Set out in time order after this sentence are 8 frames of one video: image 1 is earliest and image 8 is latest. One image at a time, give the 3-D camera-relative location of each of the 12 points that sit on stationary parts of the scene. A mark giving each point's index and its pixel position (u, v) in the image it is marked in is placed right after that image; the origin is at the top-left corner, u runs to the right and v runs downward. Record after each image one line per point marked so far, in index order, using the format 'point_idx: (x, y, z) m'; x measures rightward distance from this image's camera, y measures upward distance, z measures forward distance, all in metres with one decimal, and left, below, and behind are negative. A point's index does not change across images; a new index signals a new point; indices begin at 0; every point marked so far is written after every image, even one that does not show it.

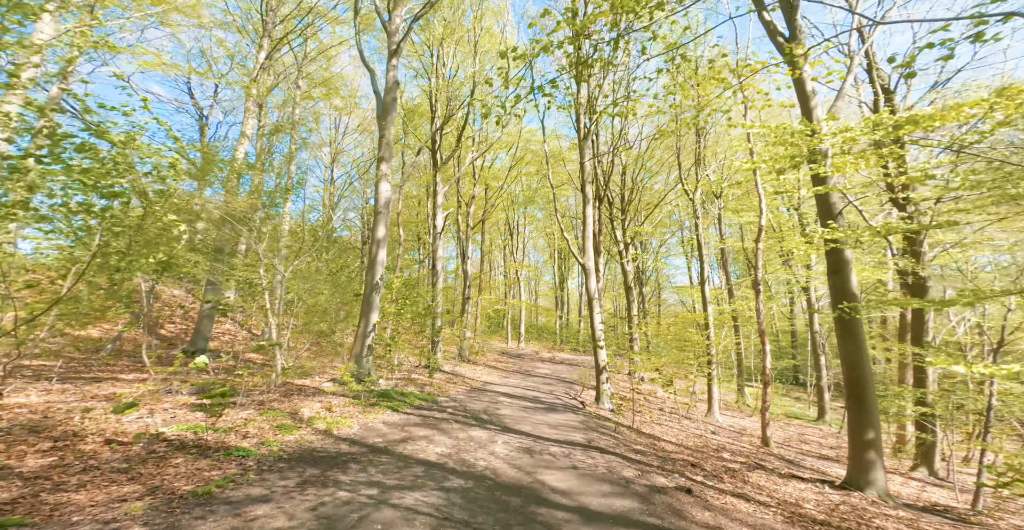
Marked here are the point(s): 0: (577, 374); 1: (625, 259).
0: (+2.7, -4.6, +18.0) m
1: (+5.0, +0.3, +19.3) m
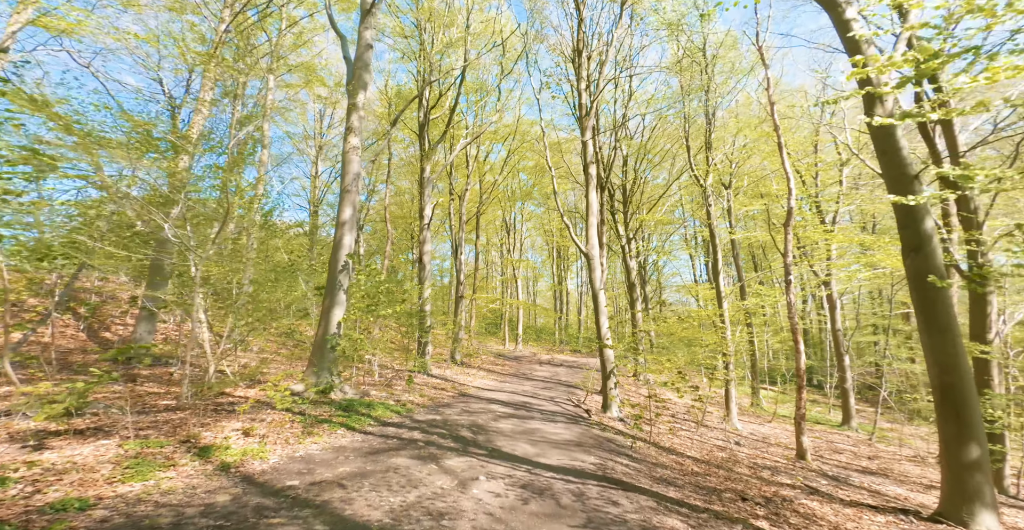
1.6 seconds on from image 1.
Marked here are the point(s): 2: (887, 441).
0: (+2.6, -4.4, +16.8) m
1: (+4.9, +0.5, +18.1) m
2: (+9.7, -4.6, +11.2) m
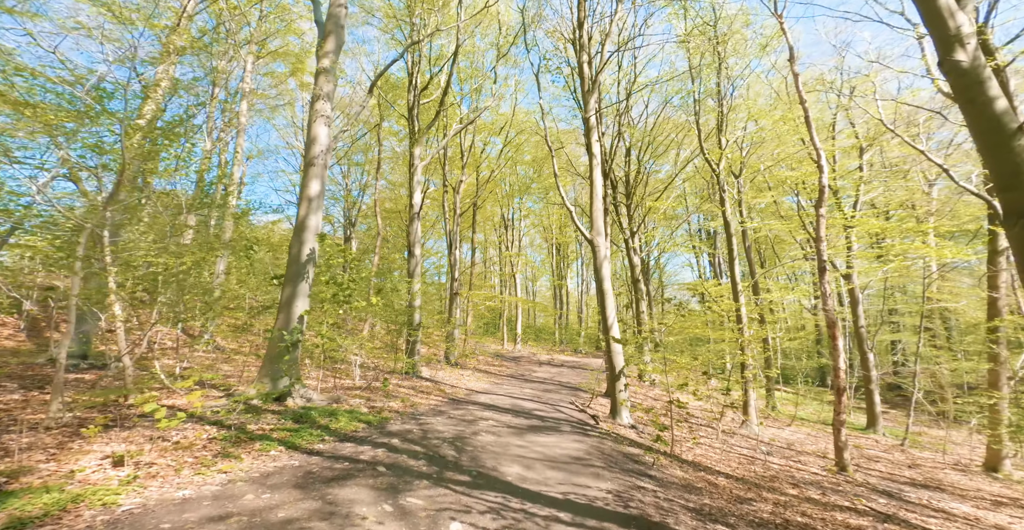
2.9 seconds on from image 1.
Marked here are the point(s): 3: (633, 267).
0: (+2.6, -4.2, +15.8) m
1: (+4.8, +0.7, +17.2) m
2: (+9.7, -4.3, +10.2) m
3: (+4.8, -0.1, +17.2) m
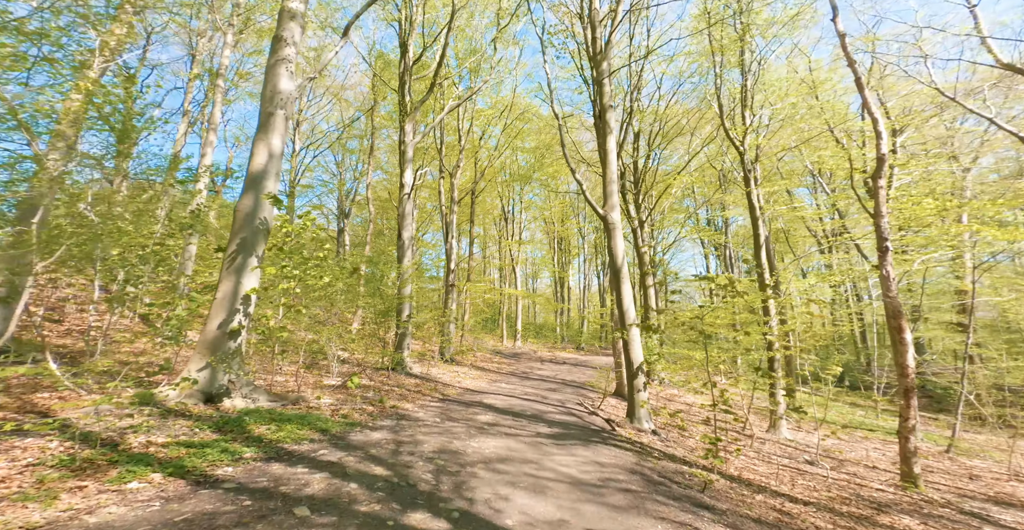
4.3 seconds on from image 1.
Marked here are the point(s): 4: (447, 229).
0: (+2.6, -3.9, +14.8) m
1: (+4.8, +1.0, +16.1) m
2: (+9.7, -4.0, +9.2) m
3: (+4.8, +0.2, +16.1) m
4: (-2.6, +1.5, +17.3) m
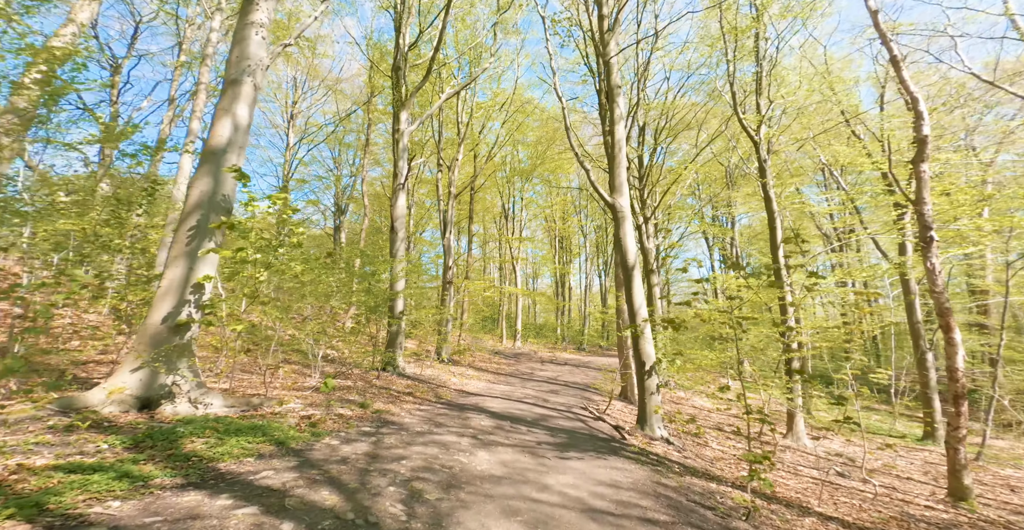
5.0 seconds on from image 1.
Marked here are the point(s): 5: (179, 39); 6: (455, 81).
0: (+2.5, -3.8, +14.2) m
1: (+4.8, +1.1, +15.5) m
2: (+9.7, -3.9, +8.5) m
3: (+4.8, +0.3, +15.5) m
4: (-2.6, +1.6, +16.7) m
5: (-11.2, +7.6, +14.5) m
6: (-2.0, +6.4, +15.0) m
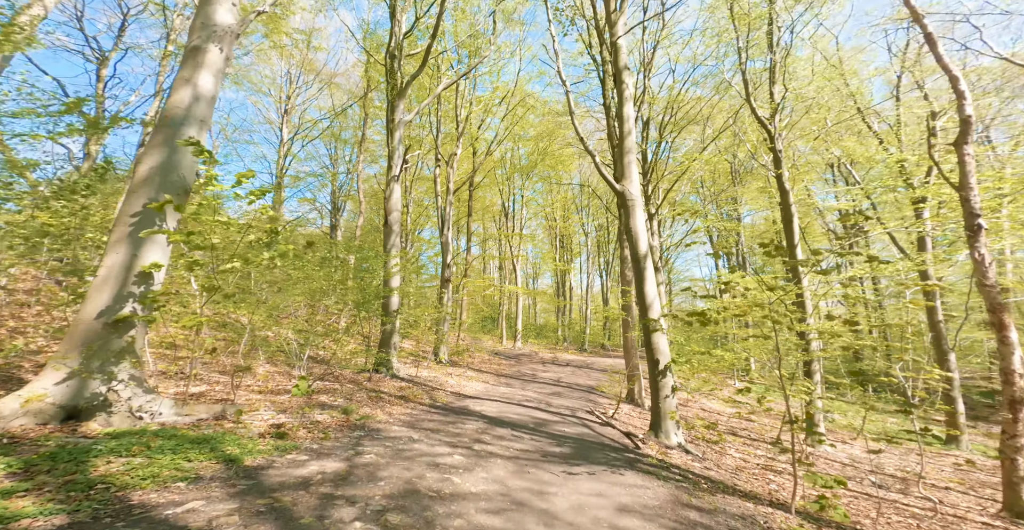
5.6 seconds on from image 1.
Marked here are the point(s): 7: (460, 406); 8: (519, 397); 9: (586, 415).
0: (+2.6, -3.7, +13.7) m
1: (+4.8, +1.2, +15.0) m
2: (+9.7, -3.8, +8.0) m
3: (+4.8, +0.4, +15.0) m
4: (-2.6, +1.6, +16.2) m
5: (-11.2, +7.6, +14.0) m
6: (-2.0, +6.5, +14.5) m
7: (-1.0, -2.8, +8.6) m
8: (+0.2, -3.1, +10.2) m
9: (+1.4, -2.9, +8.3) m
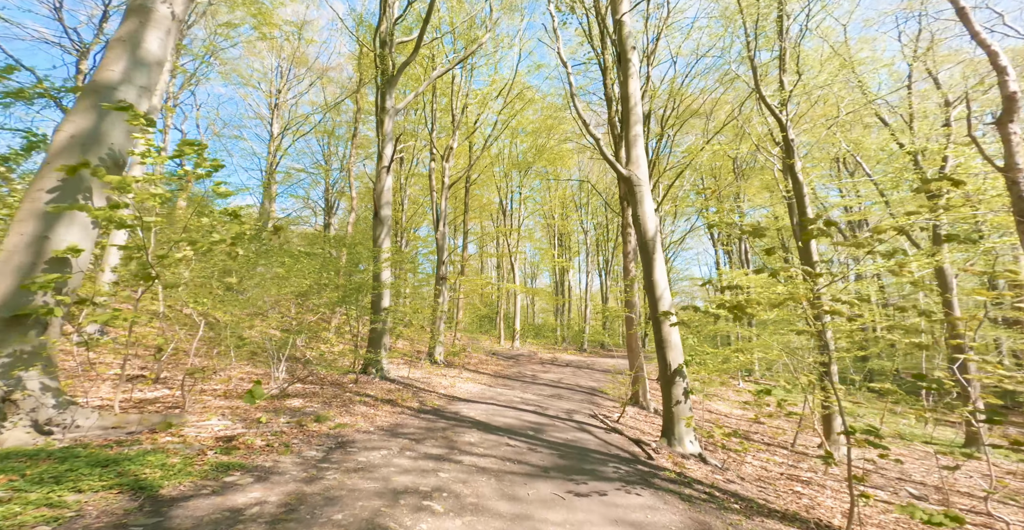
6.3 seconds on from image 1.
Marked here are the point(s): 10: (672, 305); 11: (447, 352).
0: (+2.5, -3.6, +13.2) m
1: (+4.7, +1.3, +14.5) m
2: (+9.6, -3.7, +7.6) m
3: (+4.8, +0.5, +14.5) m
4: (-2.7, +1.7, +15.7) m
5: (-11.3, +7.7, +13.5) m
6: (-2.1, +6.6, +14.0) m
7: (-1.0, -2.7, +8.1) m
8: (+0.1, -3.0, +9.6) m
9: (+1.3, -2.8, +7.8) m
10: (+2.2, -0.6, +6.2) m
11: (-2.1, -2.9, +14.0) m
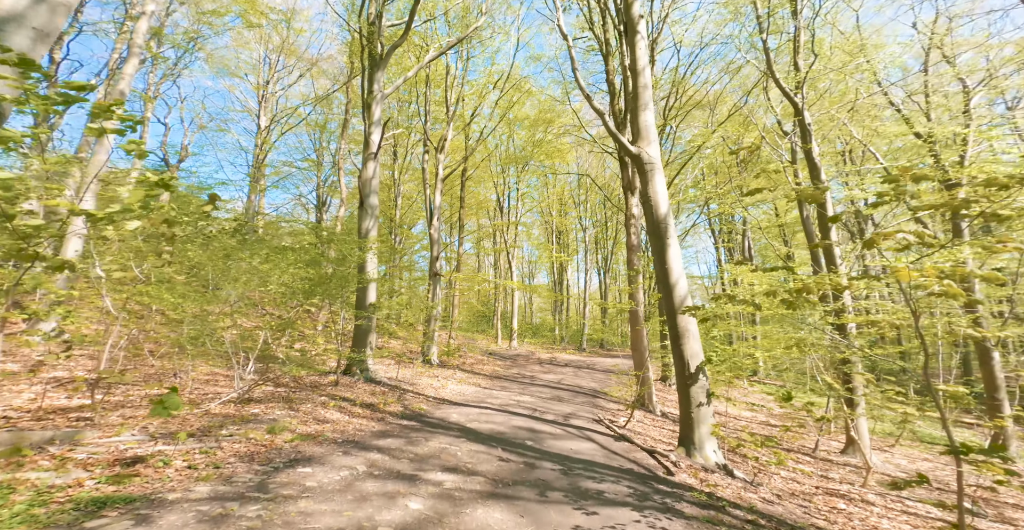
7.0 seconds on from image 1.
0: (+2.4, -3.4, +12.6) m
1: (+4.6, +1.4, +14.0) m
2: (+9.6, -3.5, +7.0) m
3: (+4.7, +0.7, +14.0) m
4: (-2.8, +1.8, +15.1) m
5: (-11.4, +7.8, +12.8) m
6: (-2.2, +6.7, +13.4) m
7: (-1.1, -2.5, +7.5) m
8: (0.0, -2.8, +9.0) m
9: (+1.3, -2.6, +7.1) m
10: (+2.2, -0.4, +5.6) m
11: (-2.2, -2.7, +13.4) m
